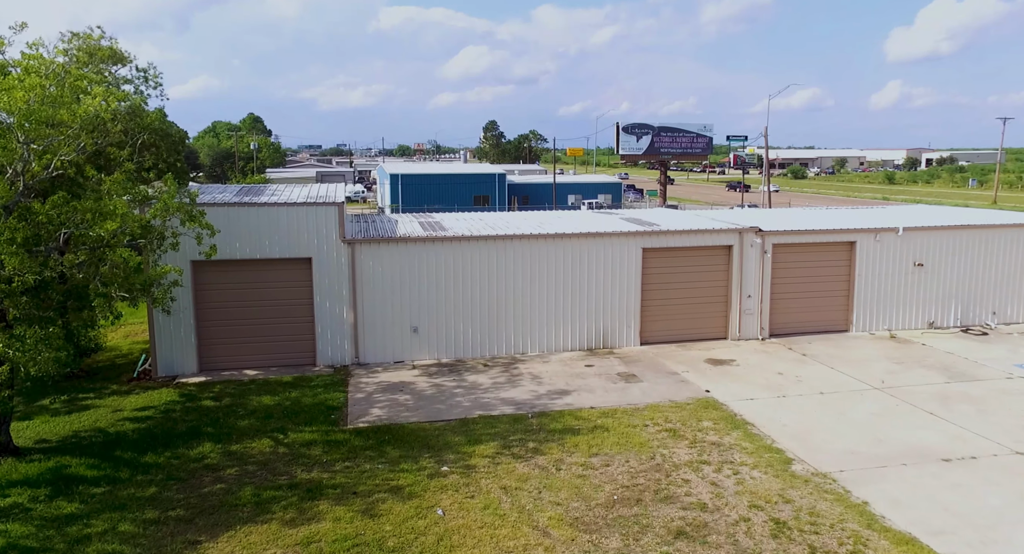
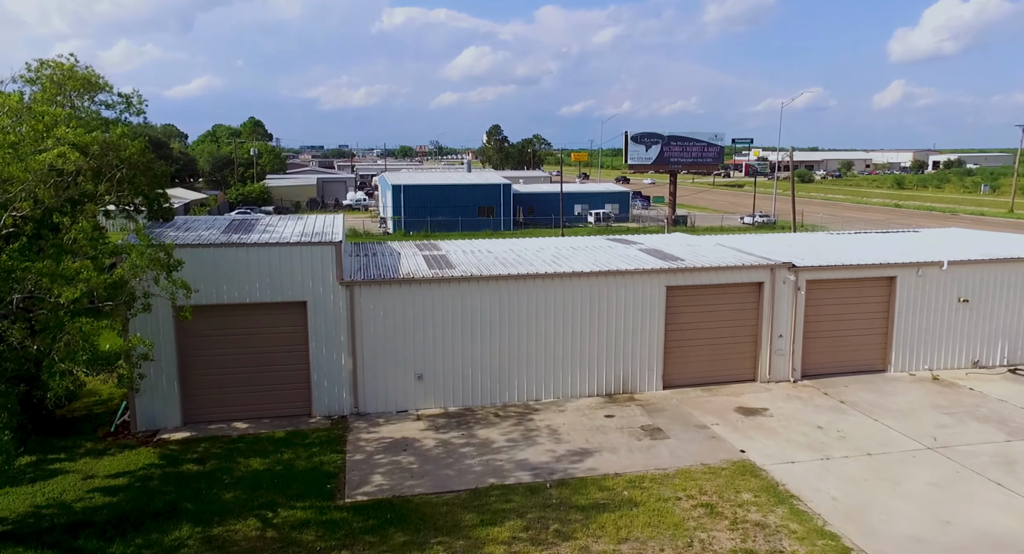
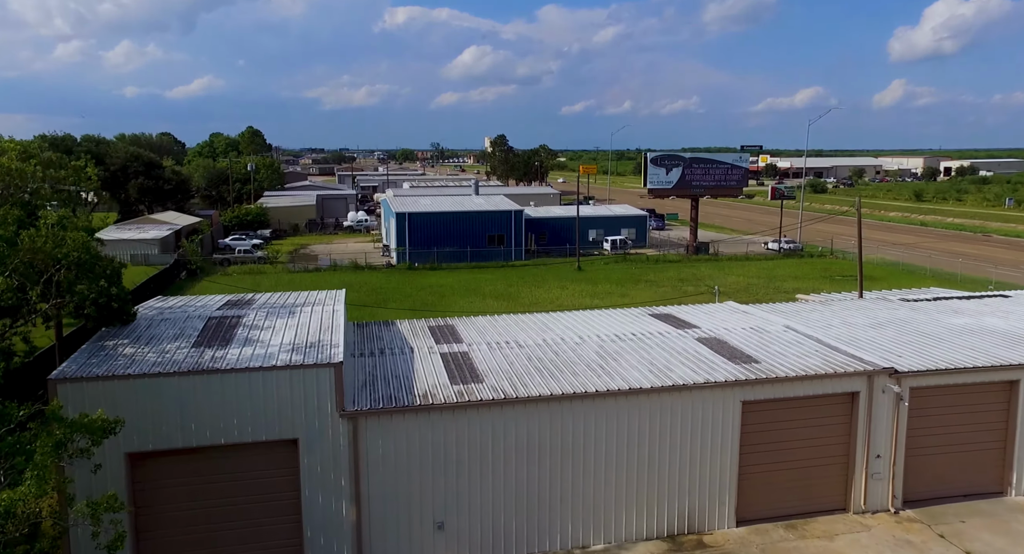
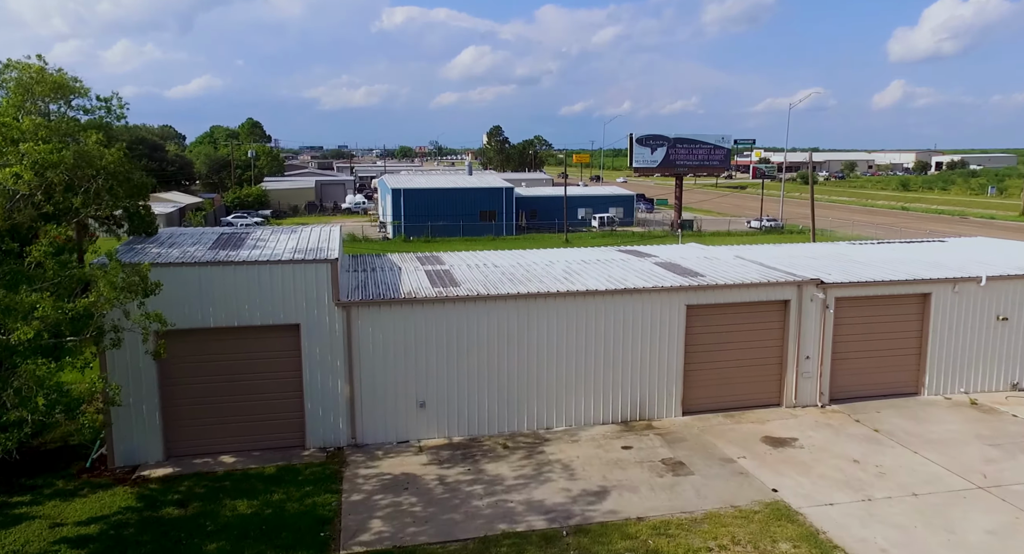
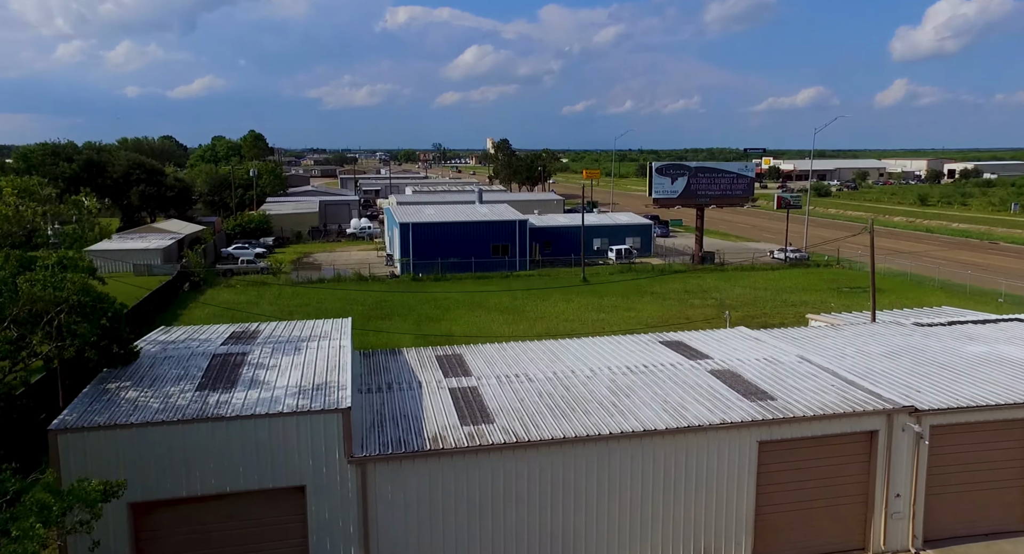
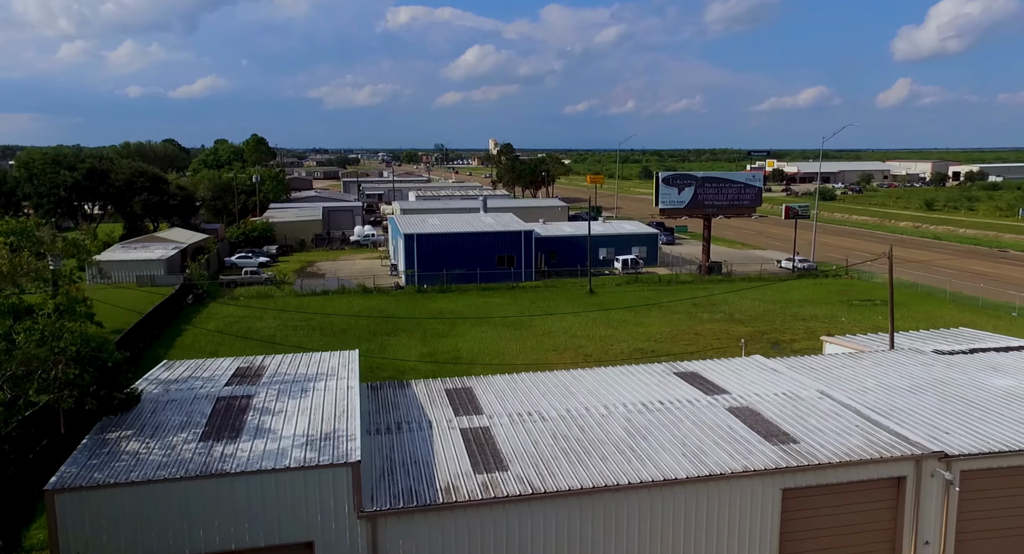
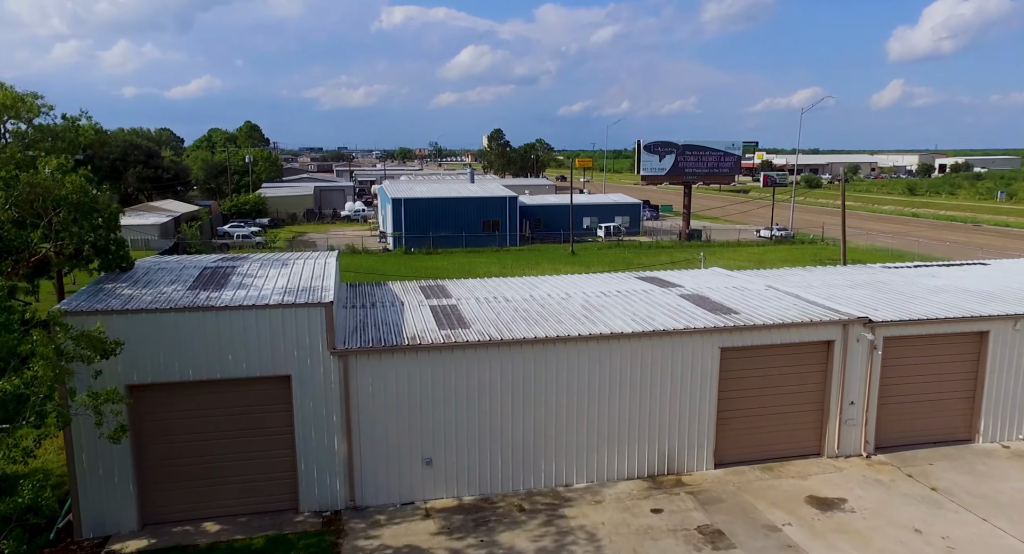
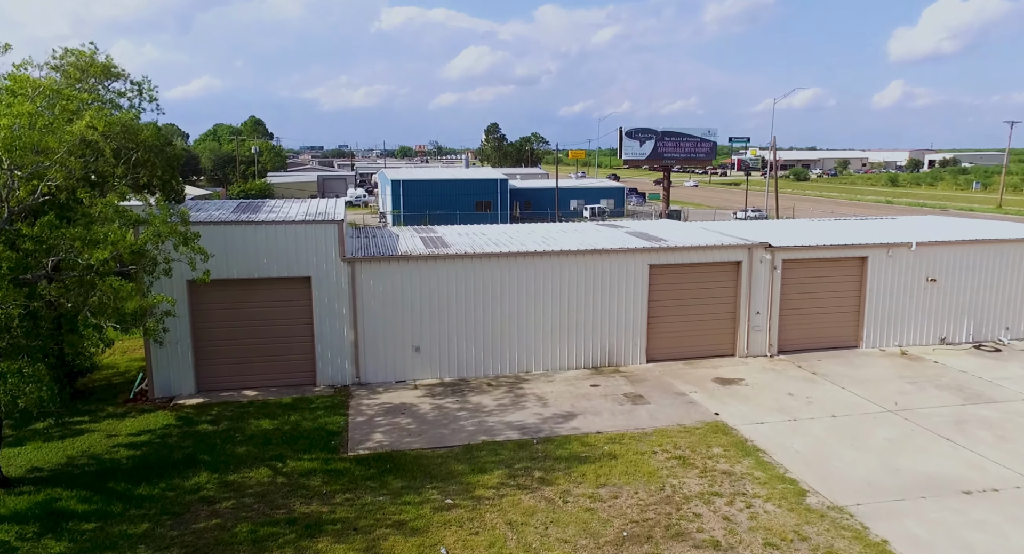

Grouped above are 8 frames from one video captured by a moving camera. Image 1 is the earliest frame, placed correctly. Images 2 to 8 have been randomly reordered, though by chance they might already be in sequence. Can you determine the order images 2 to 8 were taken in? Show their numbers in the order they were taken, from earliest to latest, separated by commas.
8, 2, 4, 7, 3, 5, 6
